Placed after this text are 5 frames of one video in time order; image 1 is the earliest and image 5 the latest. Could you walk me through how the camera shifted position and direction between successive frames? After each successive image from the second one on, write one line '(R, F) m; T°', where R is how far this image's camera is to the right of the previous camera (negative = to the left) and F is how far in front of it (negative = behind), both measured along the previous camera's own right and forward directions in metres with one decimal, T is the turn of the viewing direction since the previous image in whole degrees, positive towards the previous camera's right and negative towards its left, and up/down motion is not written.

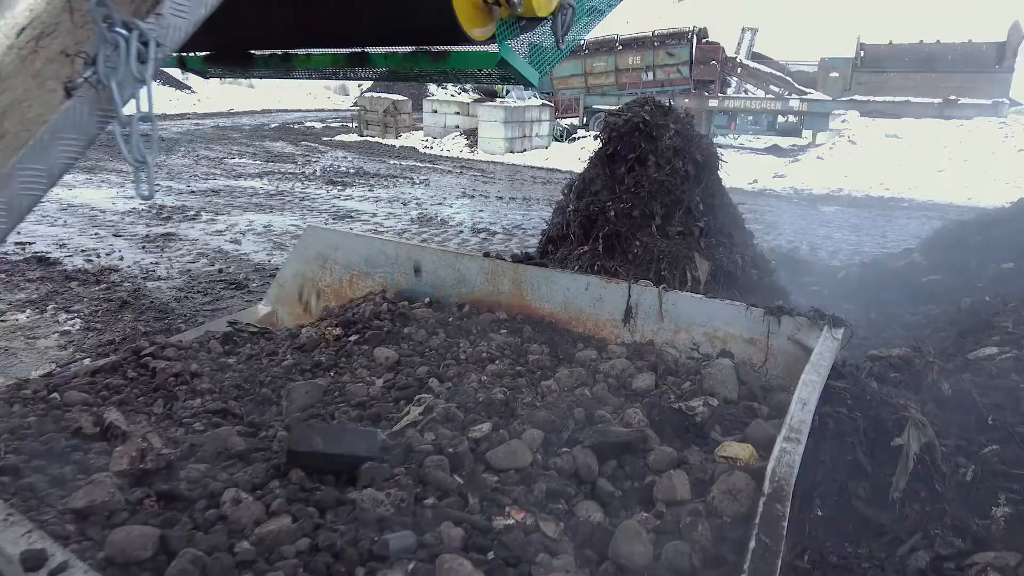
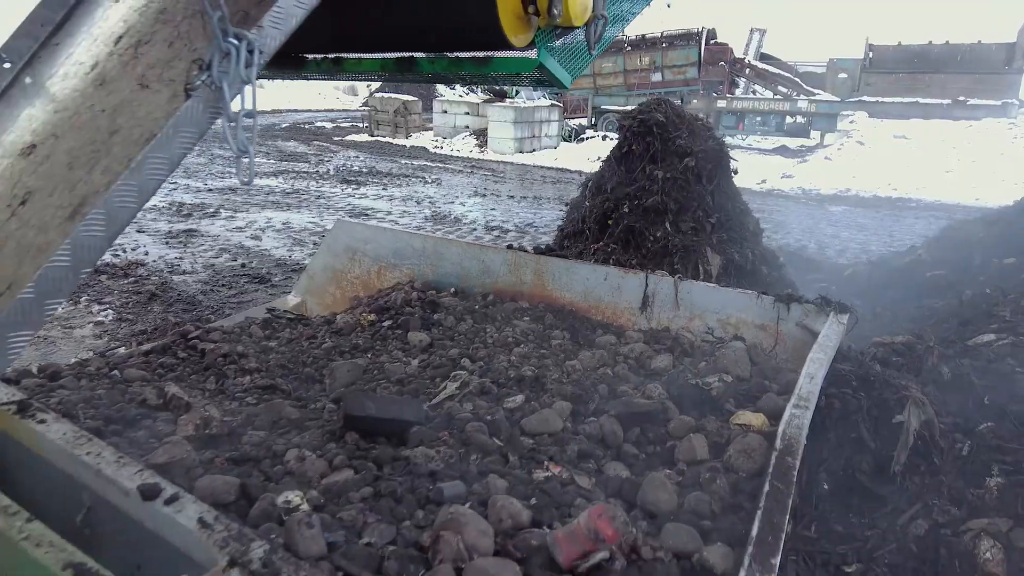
(-0.1, -0.2) m; -1°
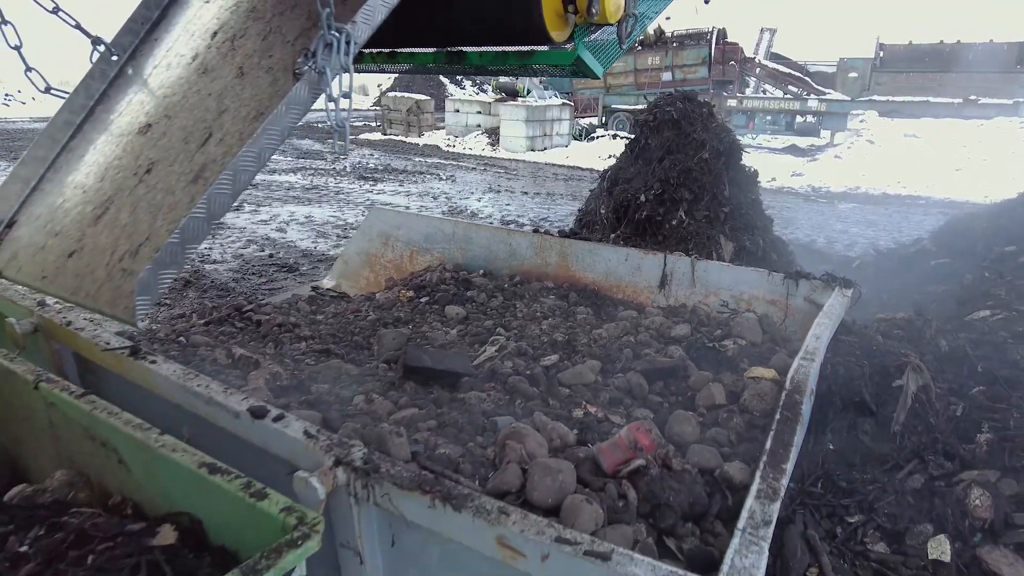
(-0.1, -0.2) m; -1°
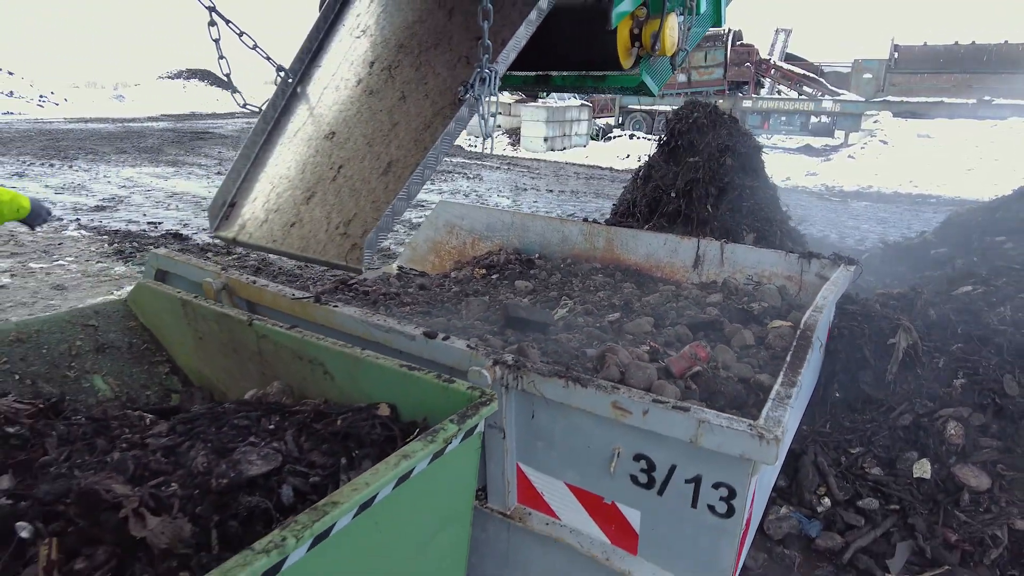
(-0.2, -0.6) m; -1°
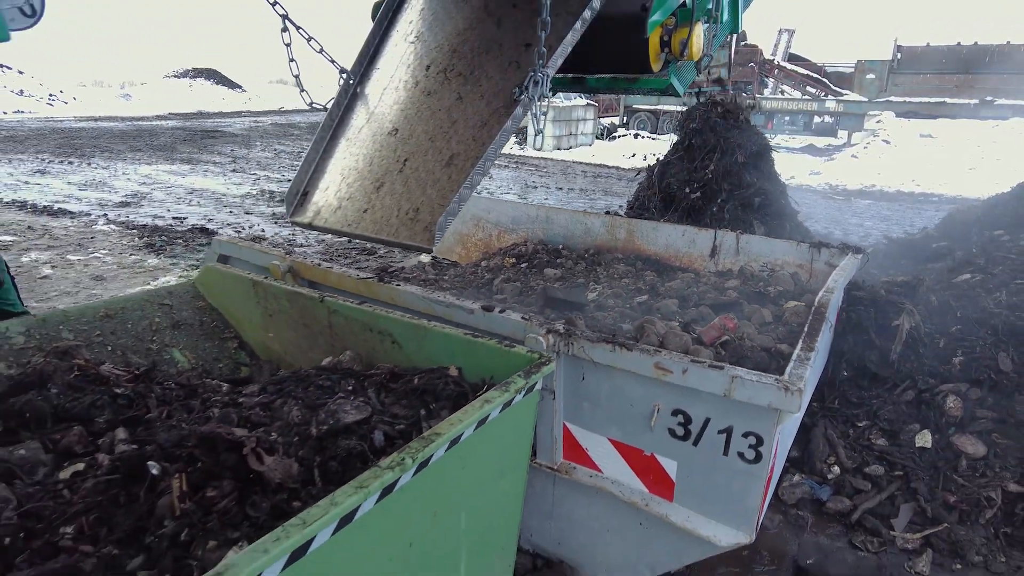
(-0.1, -0.2) m; 0°
